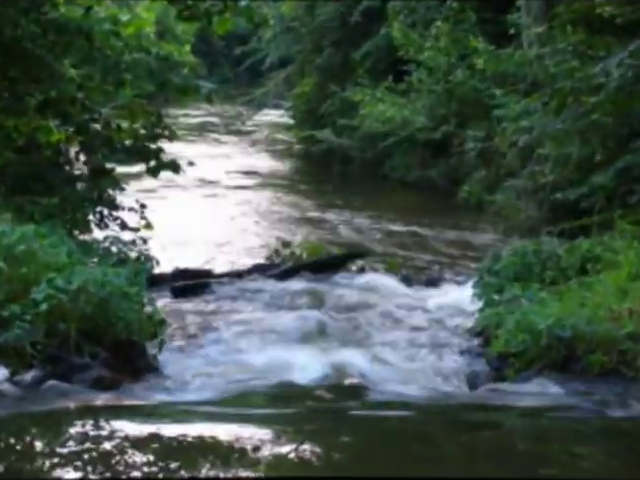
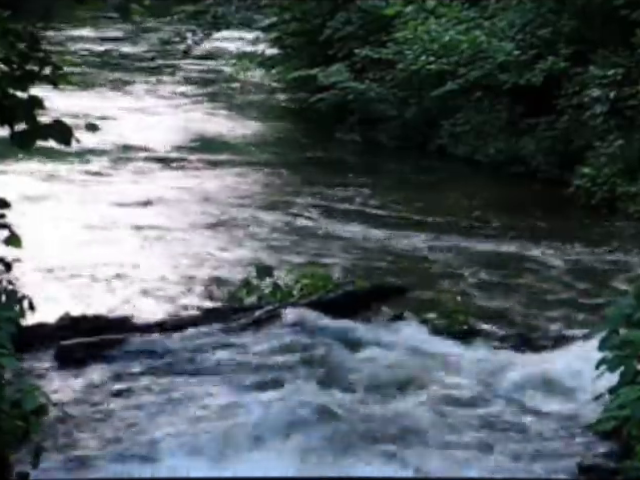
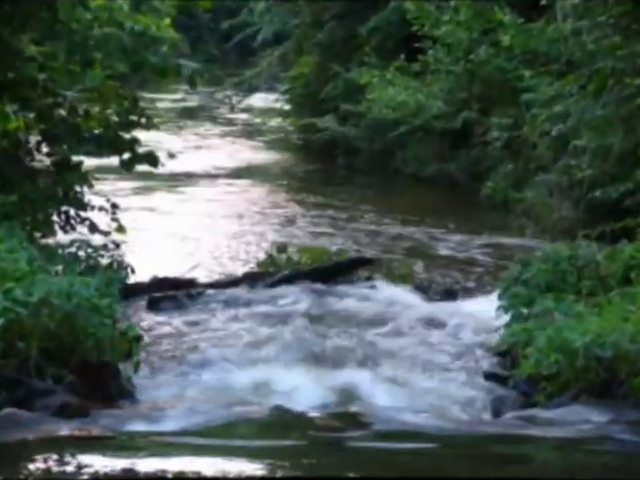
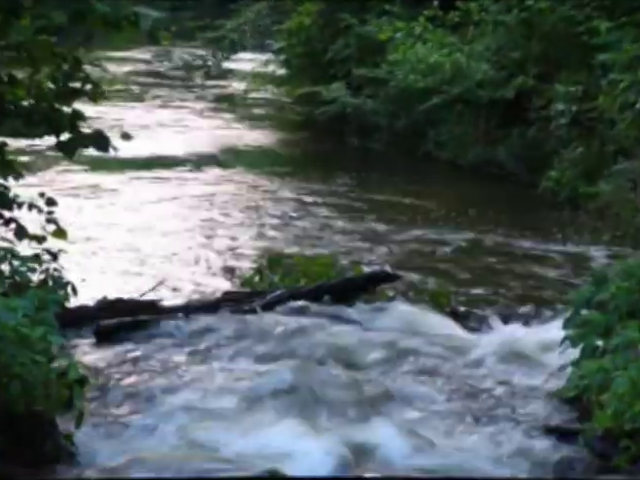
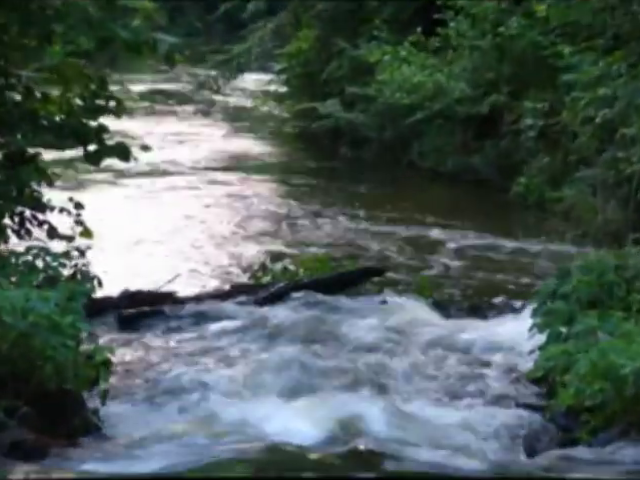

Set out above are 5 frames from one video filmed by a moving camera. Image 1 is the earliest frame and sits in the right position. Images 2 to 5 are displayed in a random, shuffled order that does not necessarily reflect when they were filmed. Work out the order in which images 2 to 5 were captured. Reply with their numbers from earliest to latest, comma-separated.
3, 5, 4, 2
